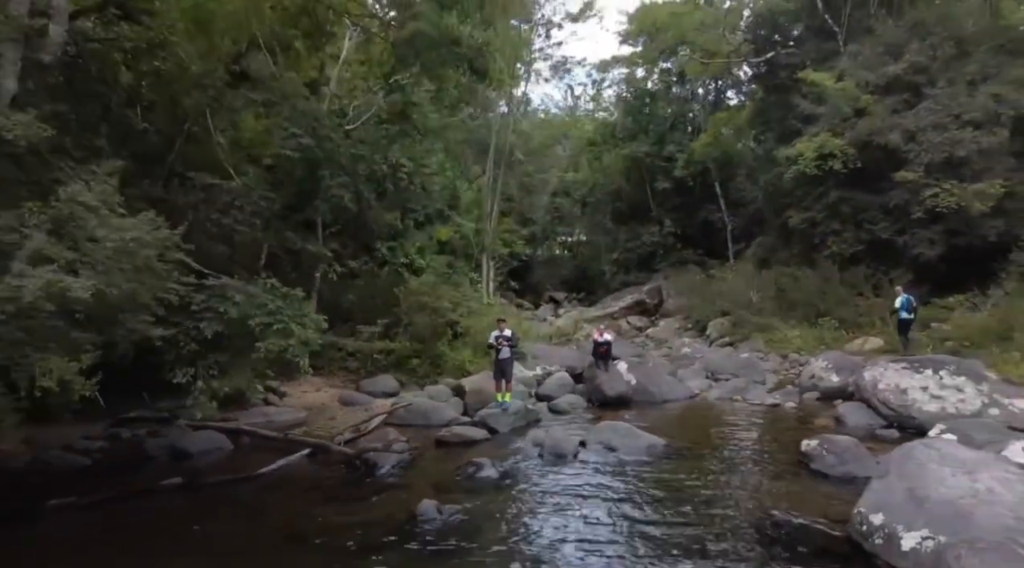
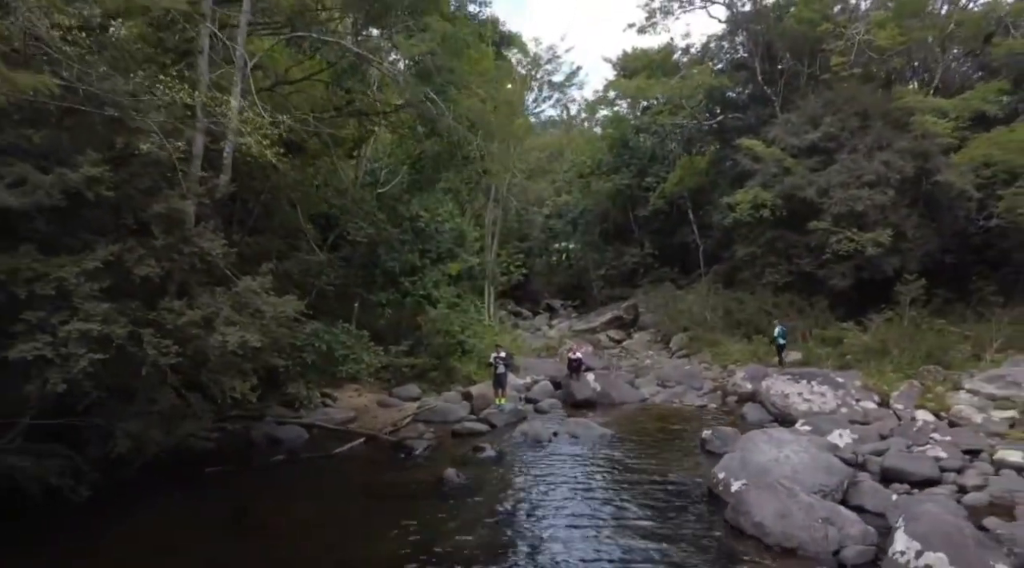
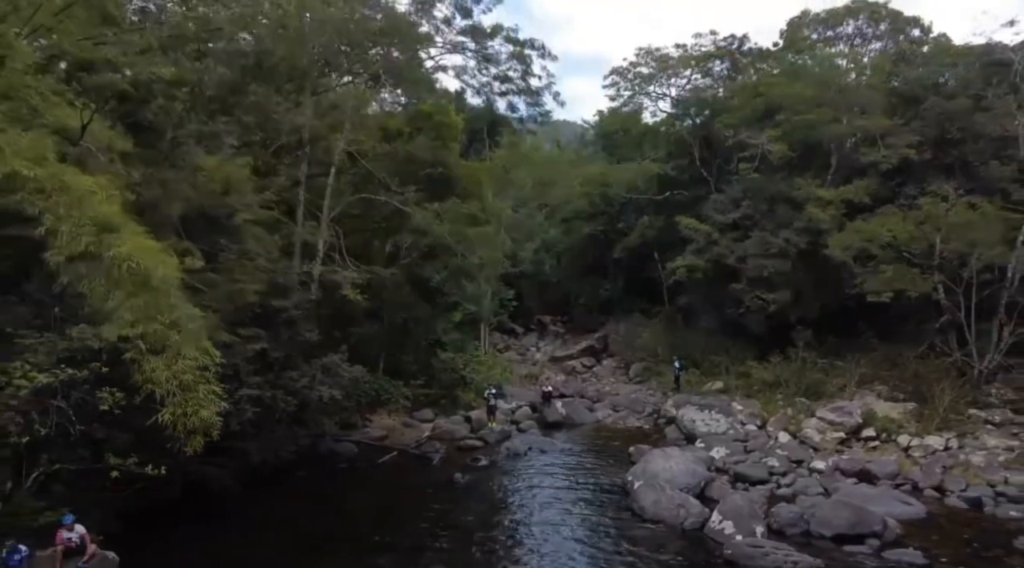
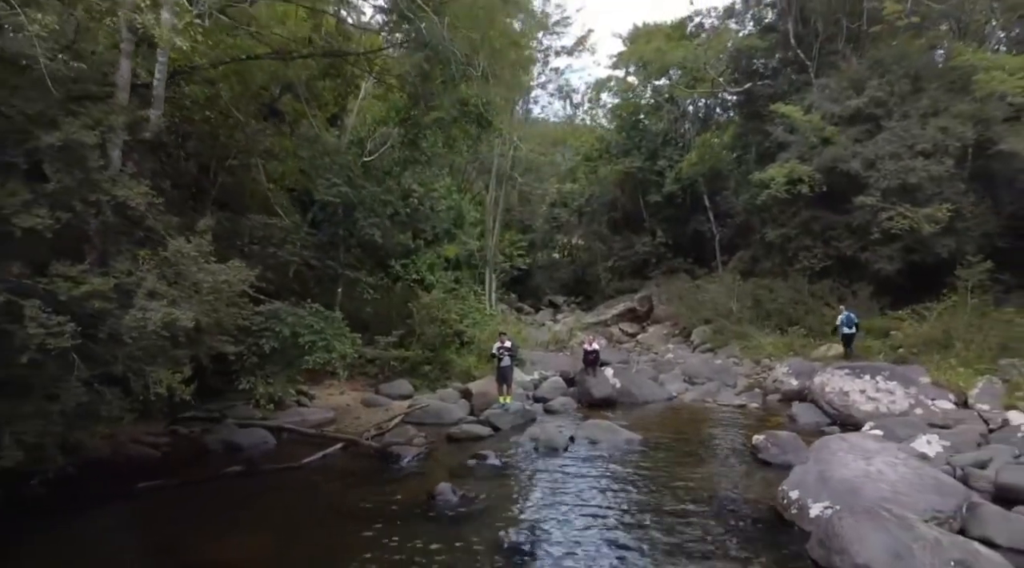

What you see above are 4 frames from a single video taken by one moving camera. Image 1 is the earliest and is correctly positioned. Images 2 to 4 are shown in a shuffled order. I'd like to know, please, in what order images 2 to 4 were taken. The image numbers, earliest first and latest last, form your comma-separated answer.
4, 2, 3
